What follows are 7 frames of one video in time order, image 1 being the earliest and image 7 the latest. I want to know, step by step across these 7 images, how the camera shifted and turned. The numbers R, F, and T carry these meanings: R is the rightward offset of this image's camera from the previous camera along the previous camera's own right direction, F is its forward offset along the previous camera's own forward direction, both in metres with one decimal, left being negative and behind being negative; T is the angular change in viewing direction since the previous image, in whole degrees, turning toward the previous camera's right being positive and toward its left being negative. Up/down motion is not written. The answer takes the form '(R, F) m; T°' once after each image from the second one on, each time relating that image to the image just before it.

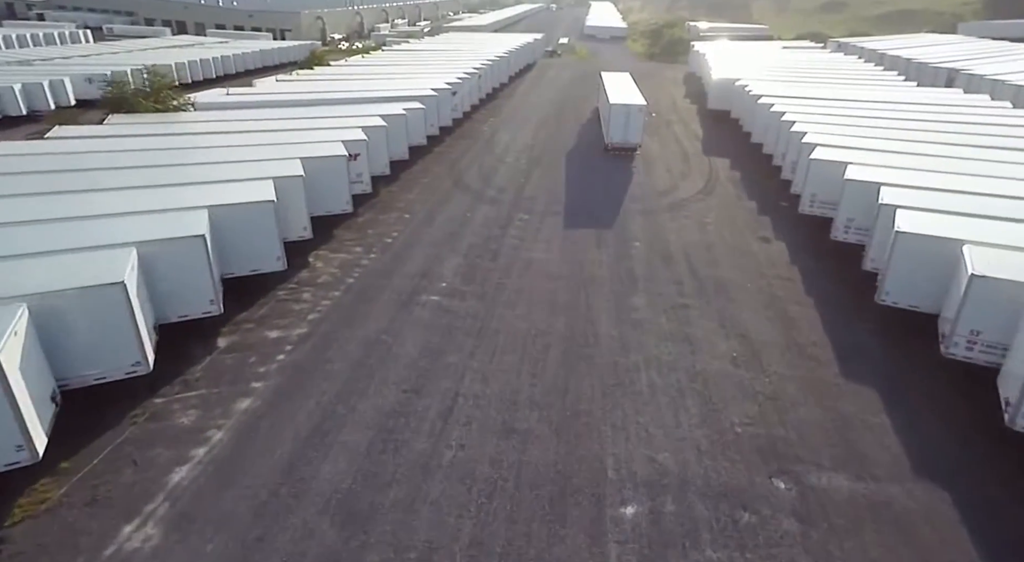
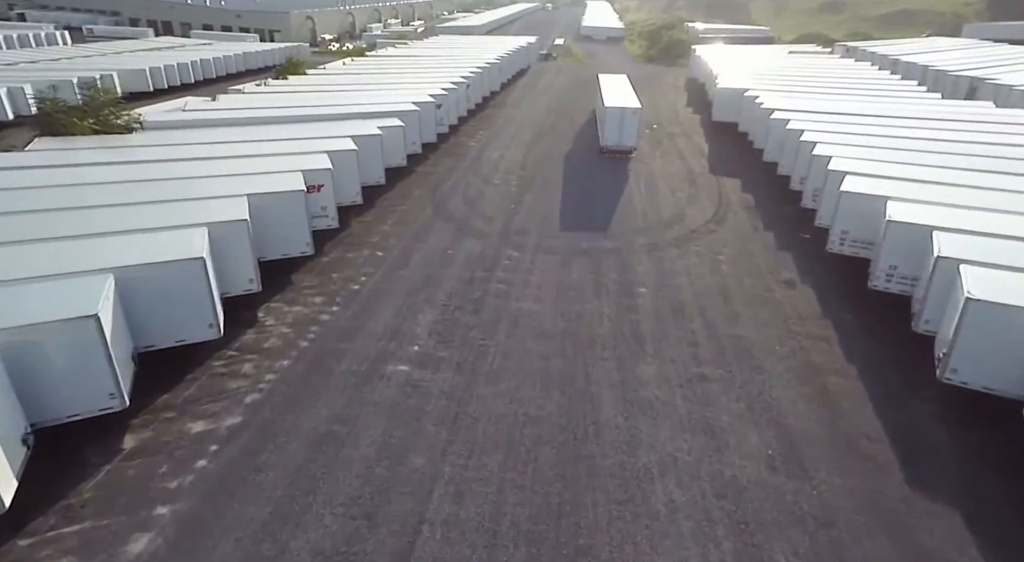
(+0.2, +2.6) m; 0°
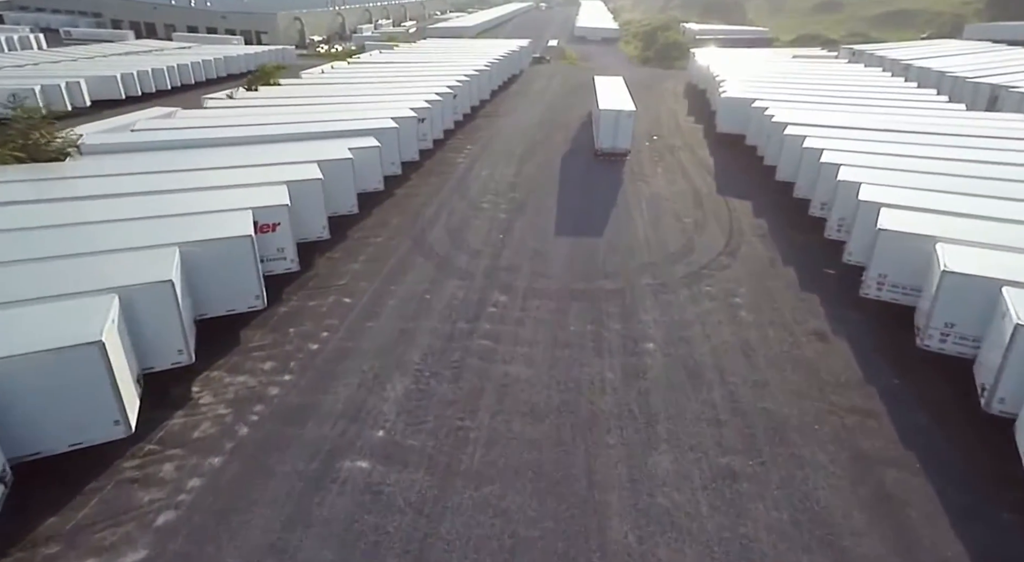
(+0.2, +2.4) m; 0°
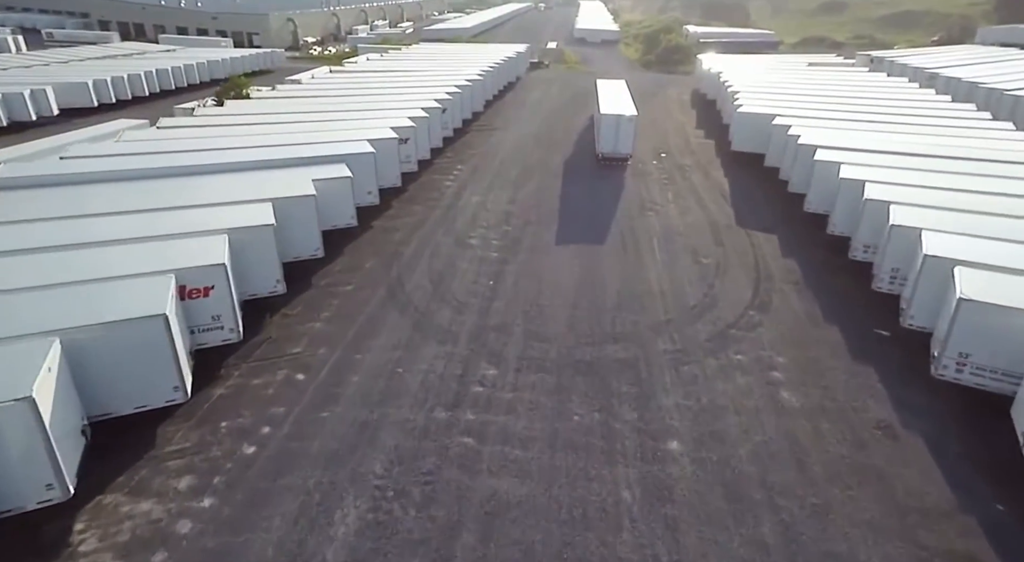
(+0.2, +3.0) m; 0°
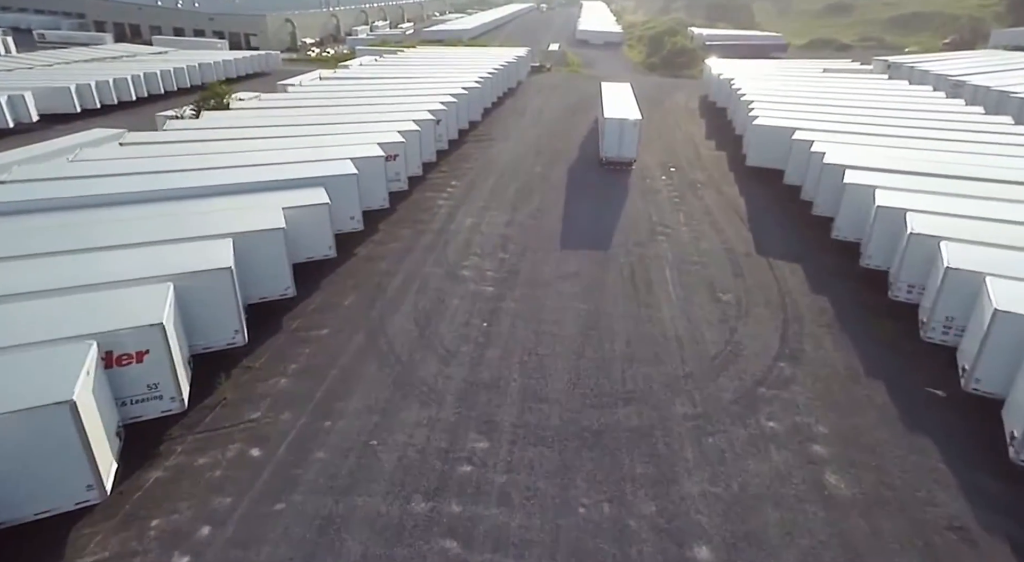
(+0.1, +2.1) m; 0°
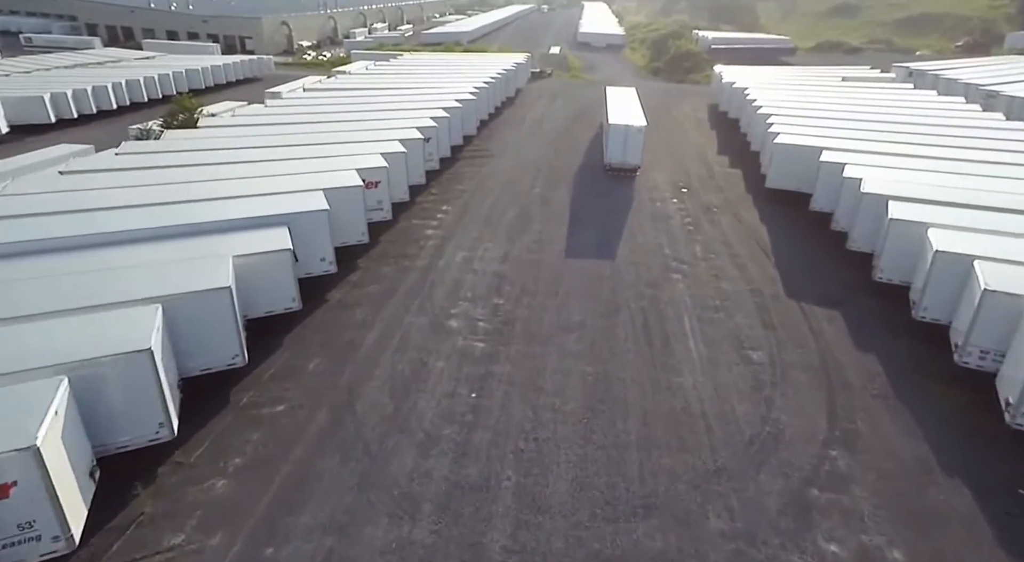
(+0.1, +2.6) m; 0°
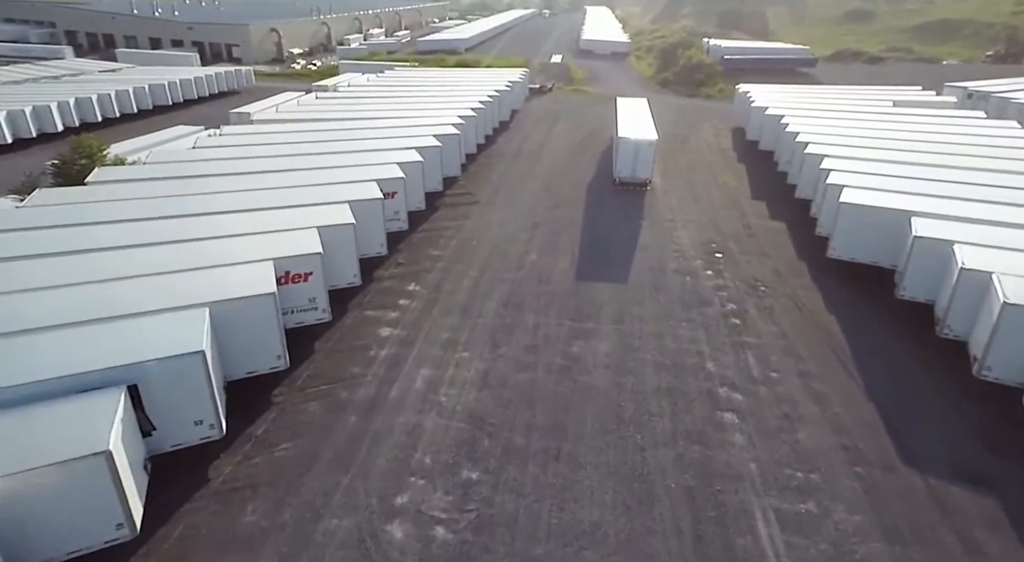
(+0.4, +5.9) m; 0°
